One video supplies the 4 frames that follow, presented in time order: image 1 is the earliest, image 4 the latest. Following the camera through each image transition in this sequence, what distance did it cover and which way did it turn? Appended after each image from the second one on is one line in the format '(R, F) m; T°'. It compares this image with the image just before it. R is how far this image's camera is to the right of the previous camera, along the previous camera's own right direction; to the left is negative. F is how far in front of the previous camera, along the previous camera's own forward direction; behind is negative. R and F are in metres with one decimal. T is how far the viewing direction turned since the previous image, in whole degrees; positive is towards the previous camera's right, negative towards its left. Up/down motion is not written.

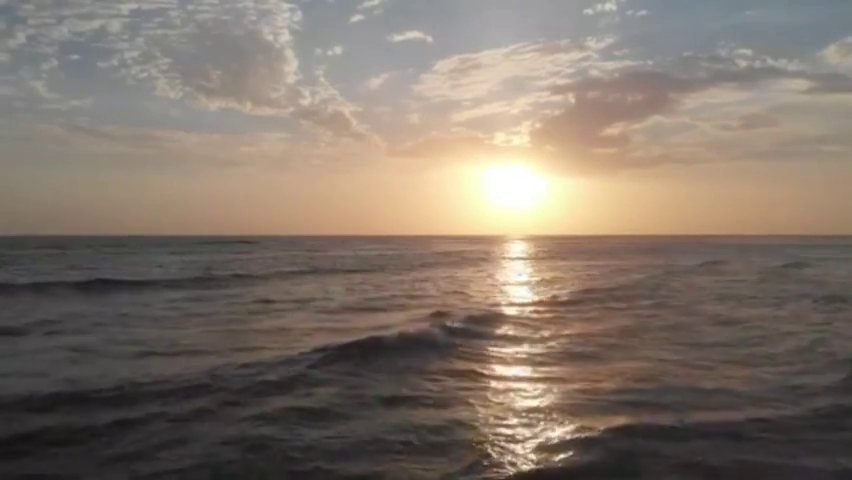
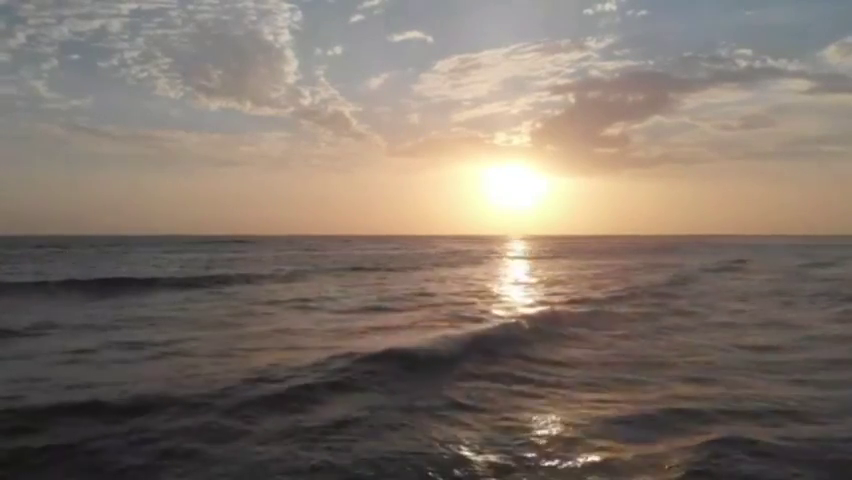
(-4.2, -4.0) m; 0°
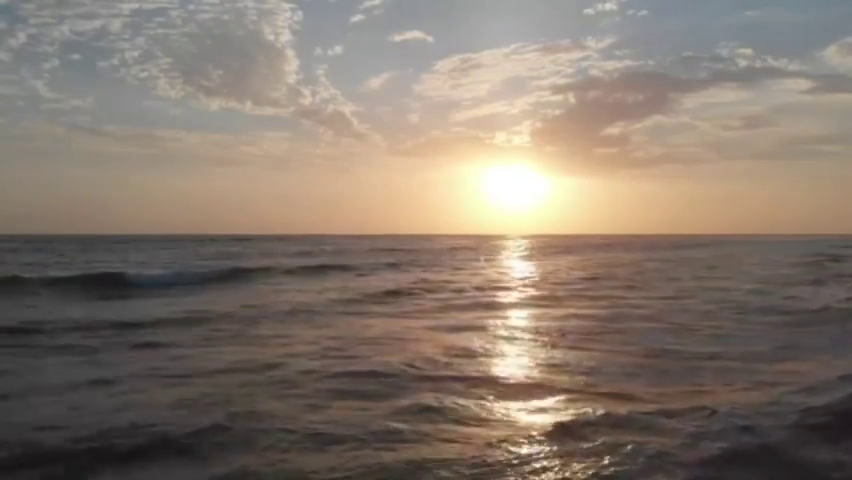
(-0.2, +0.7) m; 0°
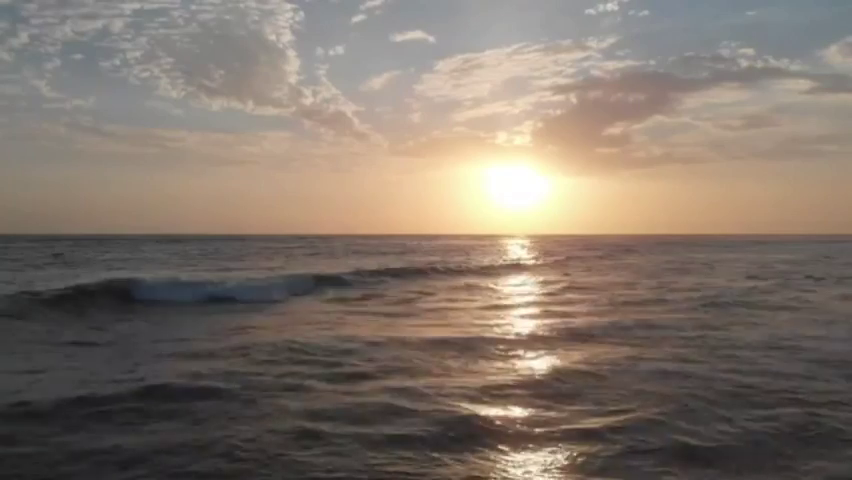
(-0.2, +1.0) m; 0°
